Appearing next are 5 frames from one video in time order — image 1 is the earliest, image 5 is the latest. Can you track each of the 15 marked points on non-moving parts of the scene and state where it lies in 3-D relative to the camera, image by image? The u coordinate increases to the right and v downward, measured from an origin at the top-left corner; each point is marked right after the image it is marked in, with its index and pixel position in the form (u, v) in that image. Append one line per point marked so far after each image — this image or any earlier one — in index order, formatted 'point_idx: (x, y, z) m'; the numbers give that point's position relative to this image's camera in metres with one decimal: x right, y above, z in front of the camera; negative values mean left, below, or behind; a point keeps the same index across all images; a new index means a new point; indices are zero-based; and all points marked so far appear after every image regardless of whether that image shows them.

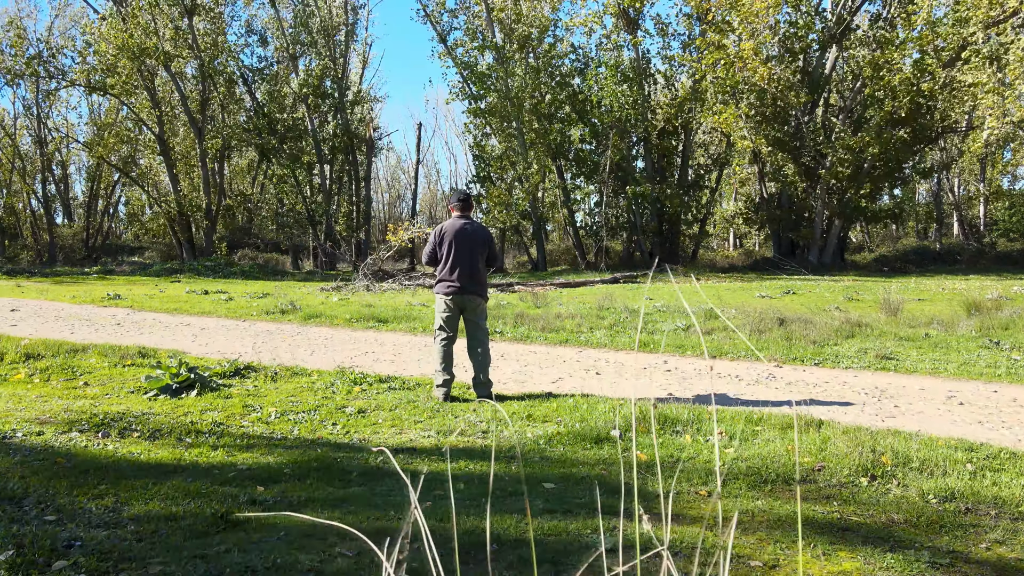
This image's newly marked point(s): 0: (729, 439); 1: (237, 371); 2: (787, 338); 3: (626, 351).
0: (+1.6, -1.1, +4.4) m
1: (-3.0, -0.9, +6.7) m
2: (+4.6, -0.9, +10.1) m
3: (+1.7, -0.9, +8.9) m
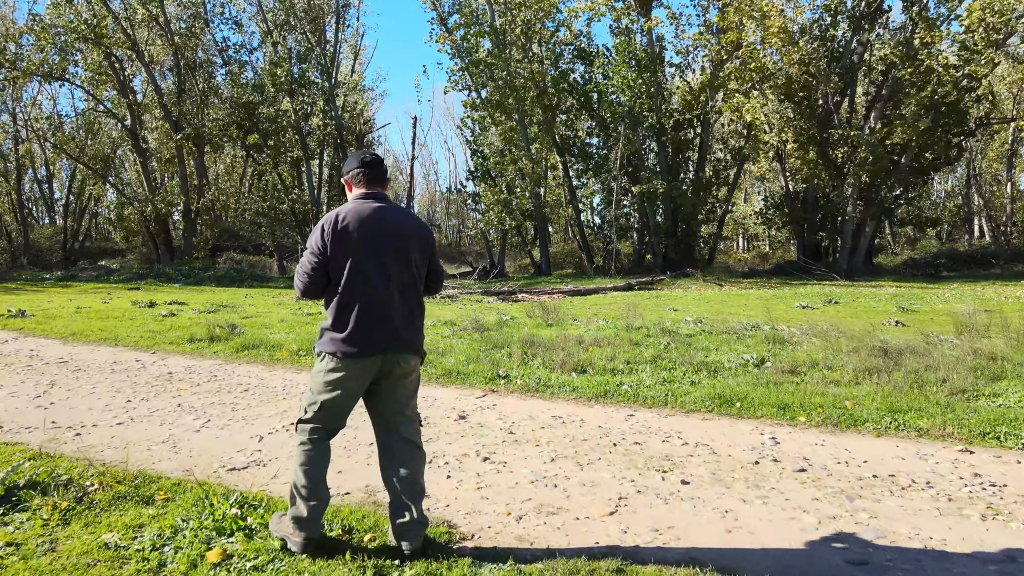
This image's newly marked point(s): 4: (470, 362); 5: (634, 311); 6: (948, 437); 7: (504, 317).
0: (+1.7, -1.4, +1.3) m
1: (-2.9, -1.2, +3.5) m
2: (+4.7, -1.1, +6.9) m
3: (+1.8, -1.2, +5.8) m
4: (-0.6, -1.0, +8.2) m
5: (+3.5, -0.7, +17.3) m
6: (+3.7, -1.3, +5.2) m
7: (-0.2, -0.7, +15.0) m
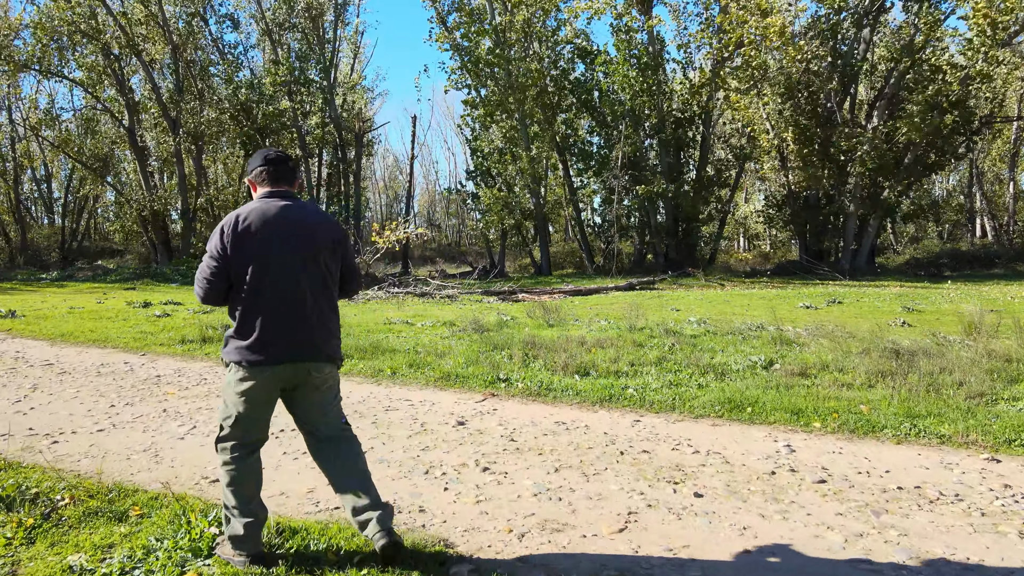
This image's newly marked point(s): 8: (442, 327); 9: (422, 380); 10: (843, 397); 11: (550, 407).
0: (+1.7, -1.4, +1.0) m
1: (-2.9, -1.2, +3.2) m
2: (+4.7, -1.1, +6.6) m
3: (+1.8, -1.2, +5.5) m
4: (-0.5, -1.0, +7.9) m
5: (+3.5, -0.7, +17.1) m
6: (+3.7, -1.3, +4.9) m
7: (-0.2, -0.7, +14.8) m
8: (-1.5, -0.8, +13.0) m
9: (-1.1, -1.1, +7.1) m
10: (+3.5, -1.1, +6.4) m
11: (+0.4, -1.2, +6.0) m
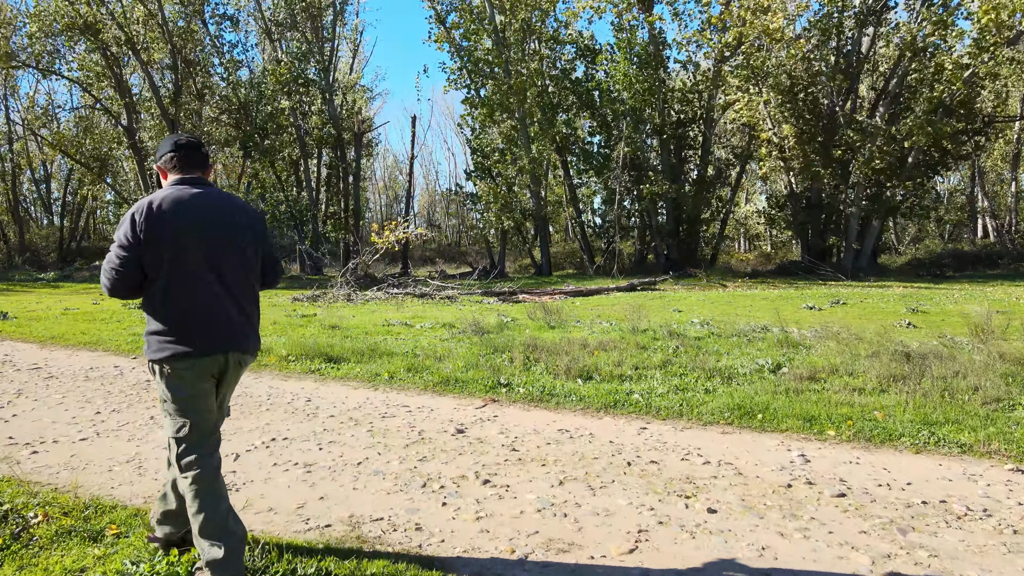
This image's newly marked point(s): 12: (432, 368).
0: (+1.7, -1.4, +0.8) m
1: (-2.9, -1.2, +3.0) m
2: (+4.7, -1.1, +6.4) m
3: (+1.8, -1.2, +5.3) m
4: (-0.5, -1.0, +7.7) m
5: (+3.5, -0.7, +16.8) m
6: (+3.8, -1.3, +4.7) m
7: (-0.2, -0.8, +14.6) m
8: (-1.5, -0.9, +12.8) m
9: (-1.0, -1.1, +6.9) m
10: (+3.5, -1.2, +6.2) m
11: (+0.4, -1.2, +5.8) m
12: (-1.0, -1.0, +7.7) m
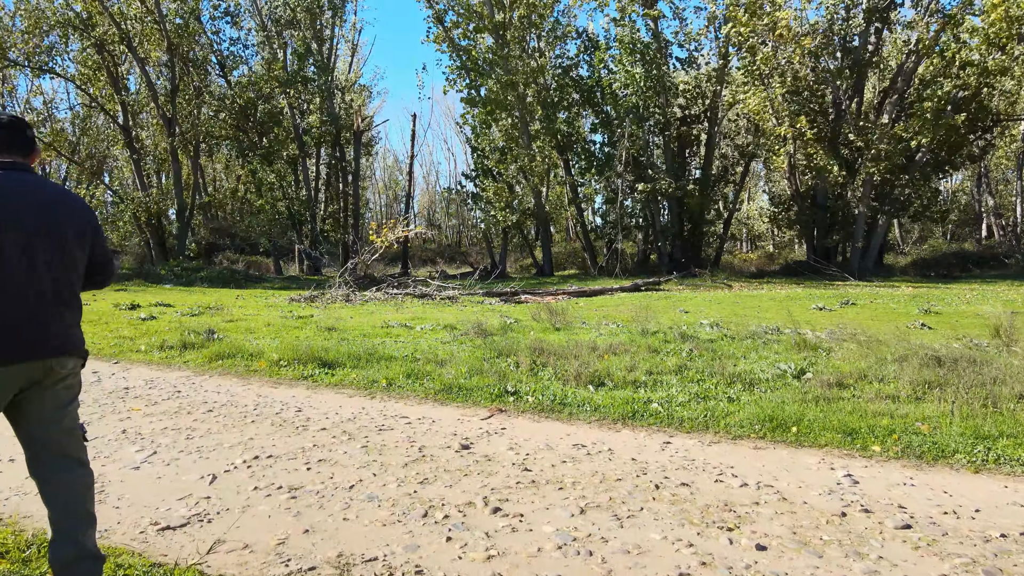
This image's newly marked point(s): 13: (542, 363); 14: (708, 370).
0: (+1.8, -1.4, +0.3) m
1: (-2.8, -1.2, +2.5) m
2: (+4.8, -1.1, +5.9) m
3: (+1.9, -1.2, +4.8) m
4: (-0.5, -1.0, +7.2) m
5: (+3.6, -0.7, +16.3) m
6: (+3.8, -1.3, +4.2) m
7: (-0.1, -0.8, +14.1) m
8: (-1.4, -0.9, +12.3) m
9: (-1.0, -1.1, +6.4) m
10: (+3.6, -1.2, +5.7) m
11: (+0.5, -1.2, +5.3) m
12: (-0.9, -1.0, +7.2) m
13: (+0.4, -1.0, +8.4) m
14: (+2.5, -1.0, +7.8) m
